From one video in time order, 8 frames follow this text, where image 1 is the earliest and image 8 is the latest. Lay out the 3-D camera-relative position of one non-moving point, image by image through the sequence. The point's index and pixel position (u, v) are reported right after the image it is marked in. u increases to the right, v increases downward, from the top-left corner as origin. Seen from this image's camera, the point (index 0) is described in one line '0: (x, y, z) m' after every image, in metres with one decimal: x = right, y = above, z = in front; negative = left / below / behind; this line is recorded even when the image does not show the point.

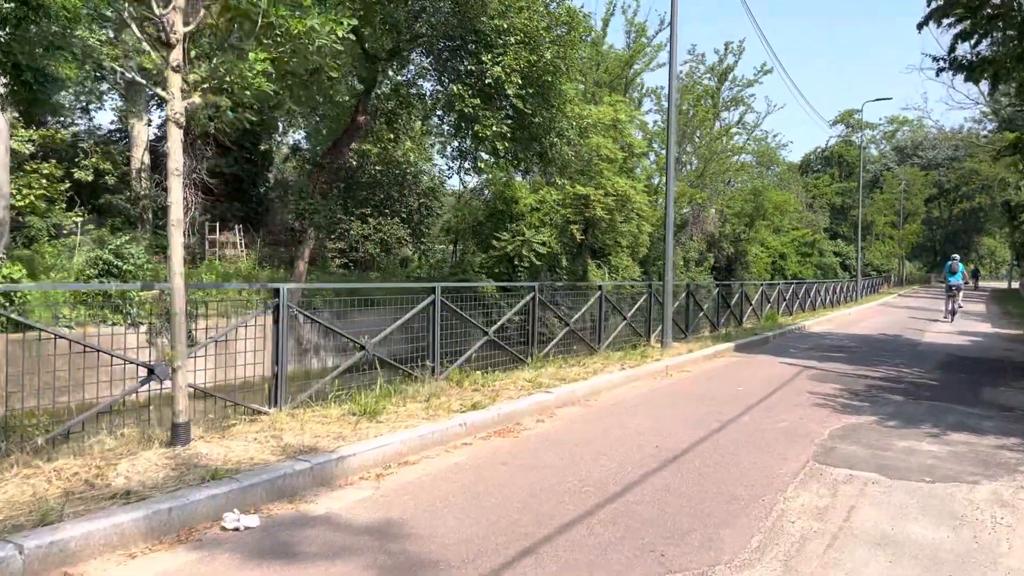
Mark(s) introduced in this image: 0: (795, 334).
0: (+4.5, -0.7, +13.7) m
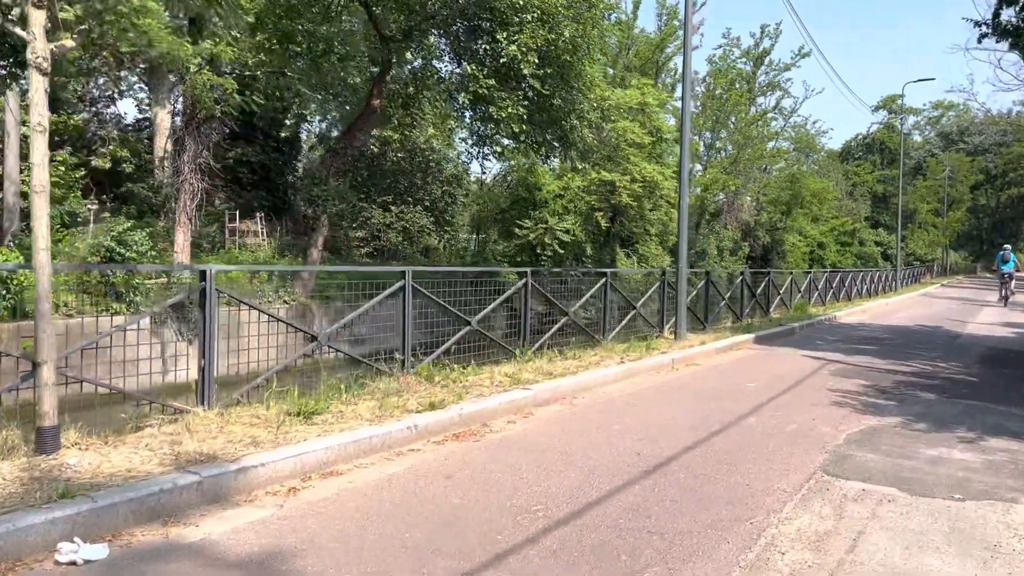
0: (+4.7, -0.6, +12.9) m
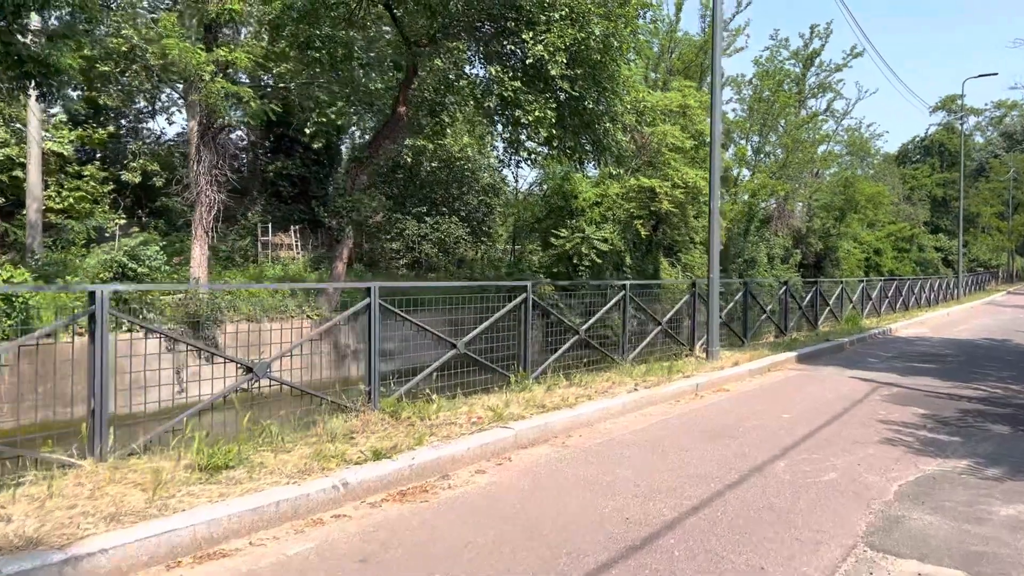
0: (+5.1, -0.7, +11.8) m
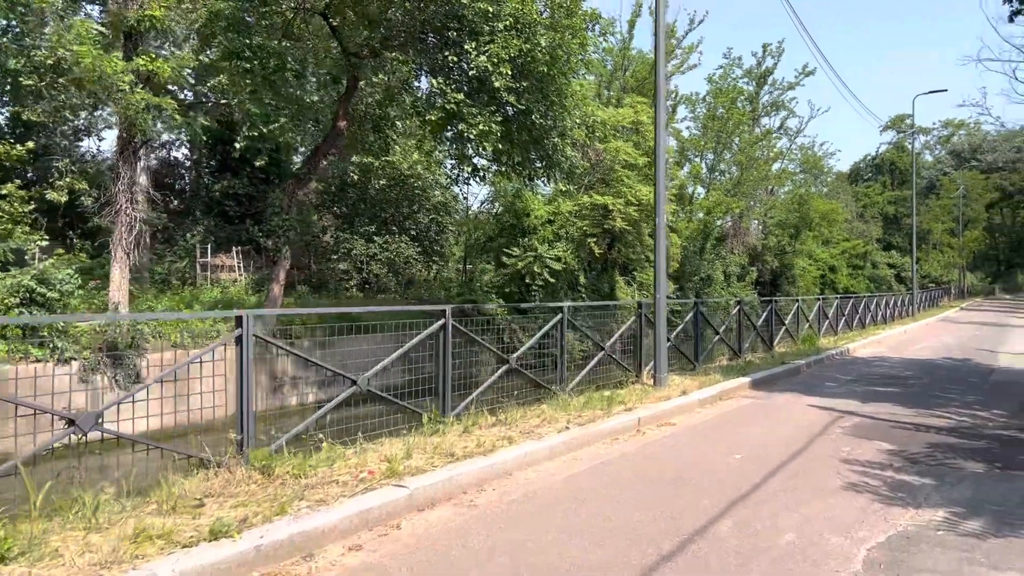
0: (+4.3, -1.0, +11.2) m
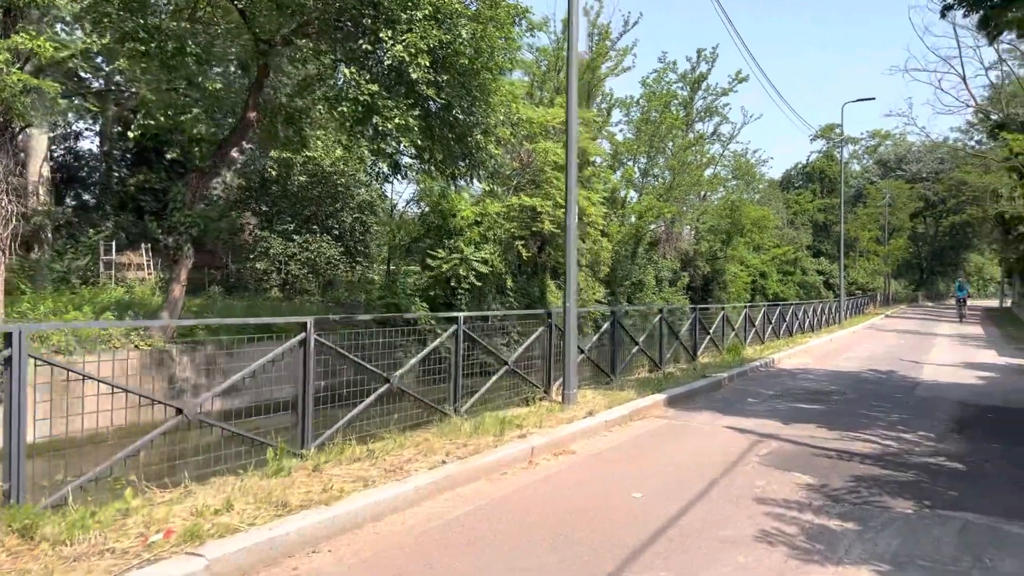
0: (+3.2, -1.1, +10.8) m
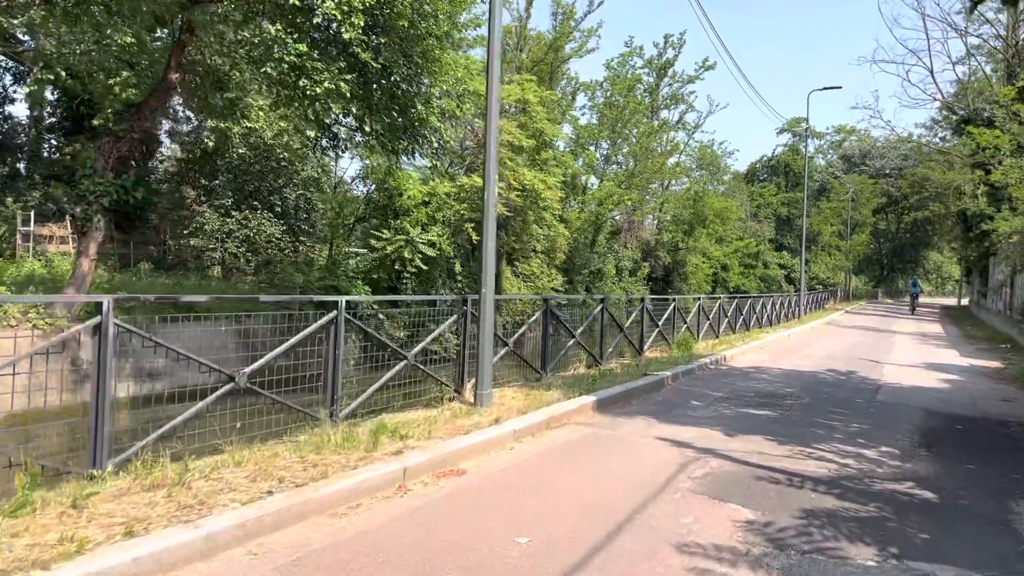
0: (+2.3, -1.0, +9.9) m
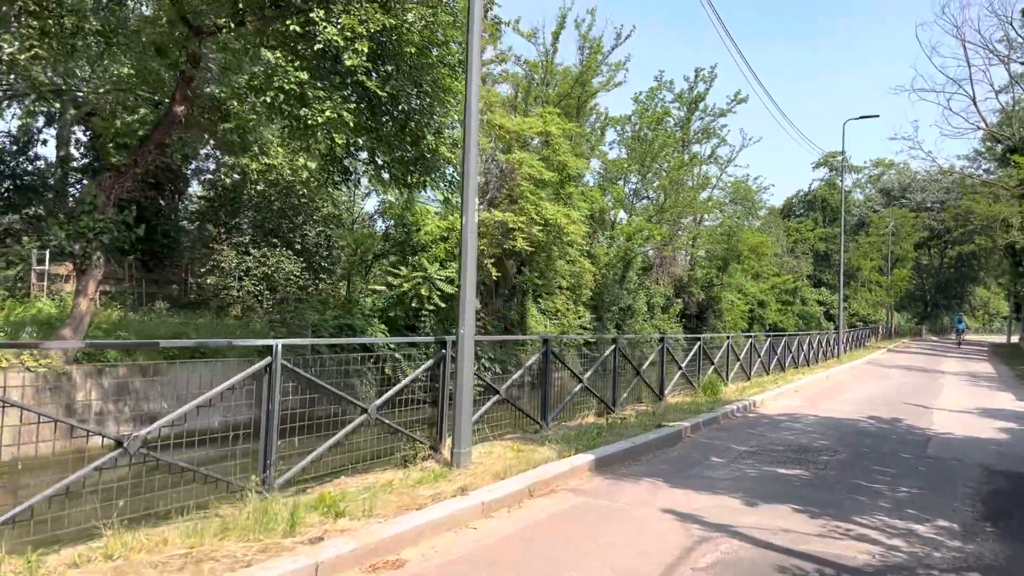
0: (+2.4, -1.4, +8.9) m
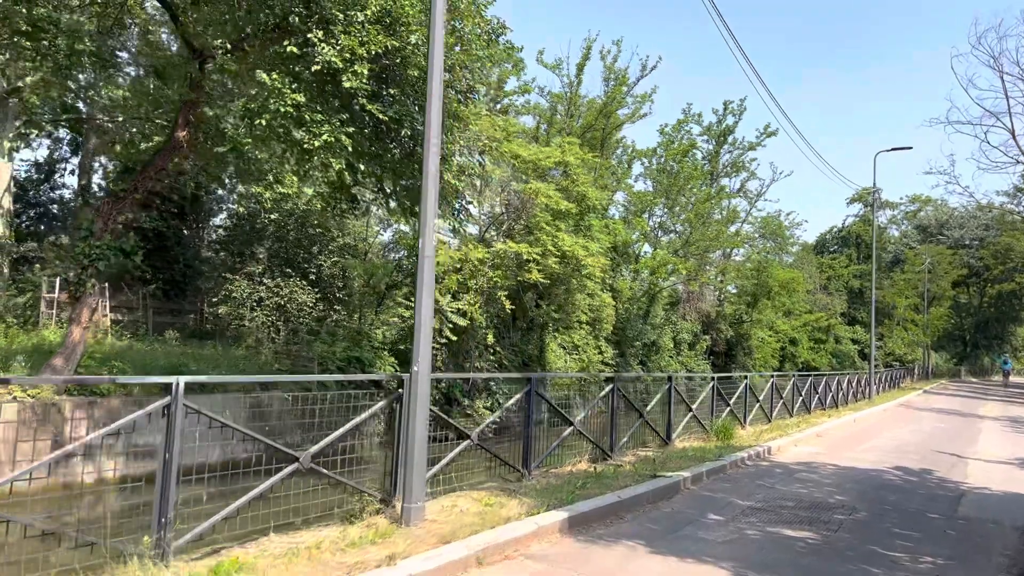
0: (+2.3, -1.7, +8.2) m
